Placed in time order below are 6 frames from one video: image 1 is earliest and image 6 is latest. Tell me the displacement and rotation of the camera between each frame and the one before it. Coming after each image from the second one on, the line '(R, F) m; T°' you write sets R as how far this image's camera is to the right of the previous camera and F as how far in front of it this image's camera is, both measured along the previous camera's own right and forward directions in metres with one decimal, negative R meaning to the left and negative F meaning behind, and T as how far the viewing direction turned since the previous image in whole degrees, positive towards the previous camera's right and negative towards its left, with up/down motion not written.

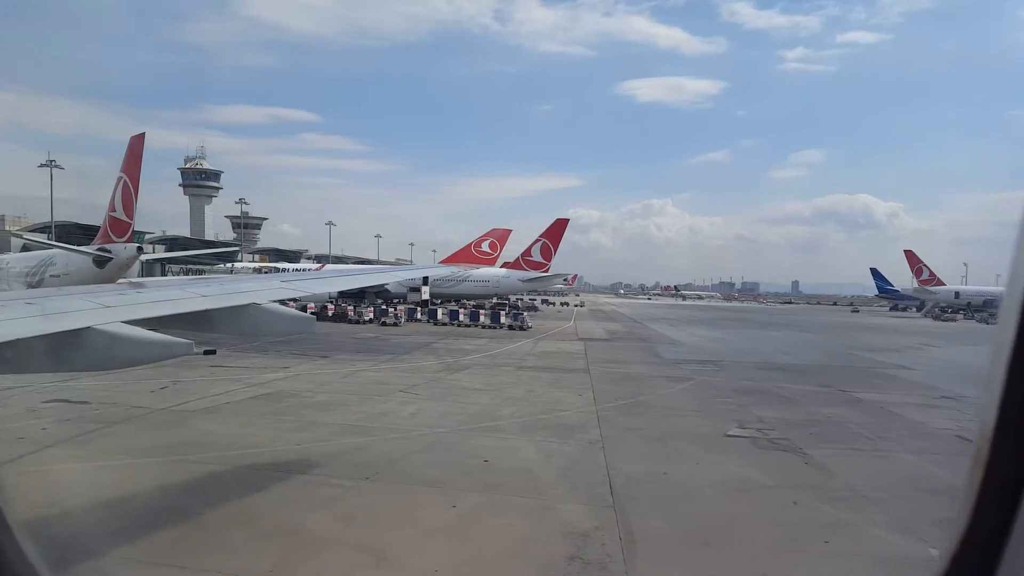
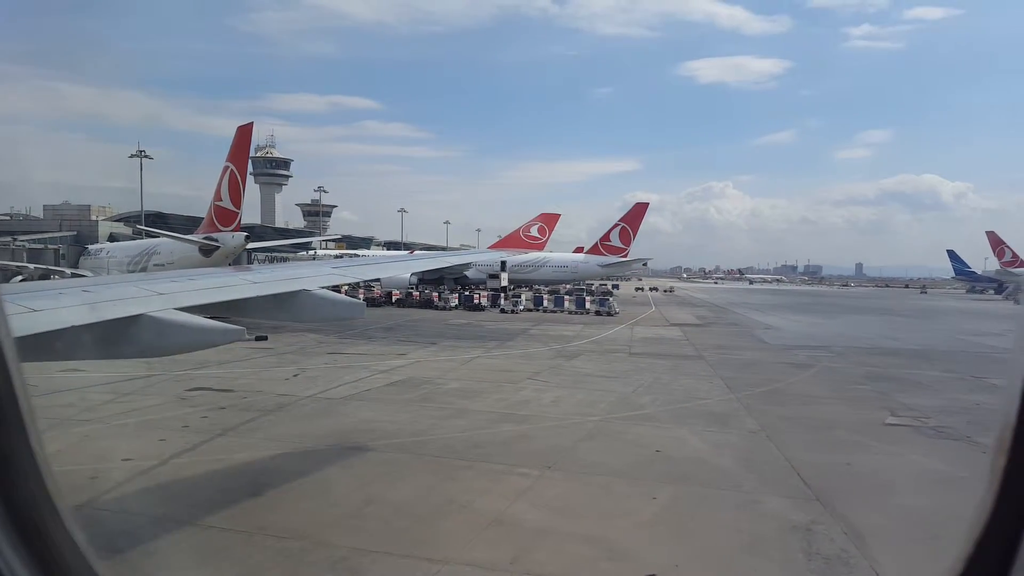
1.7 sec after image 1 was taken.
(-1.6, +0.1) m; -5°
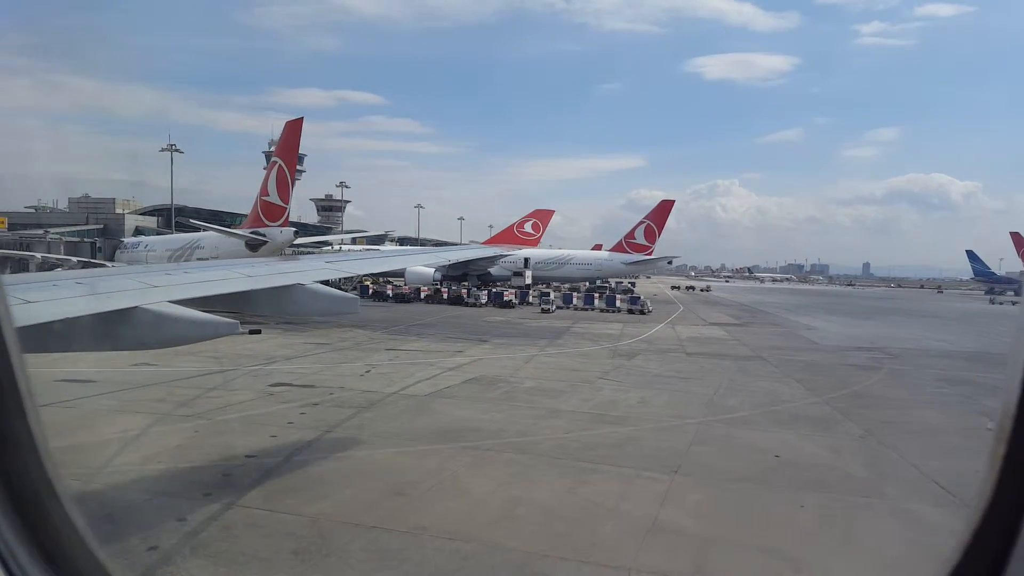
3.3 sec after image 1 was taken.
(-1.6, +0.1) m; 0°
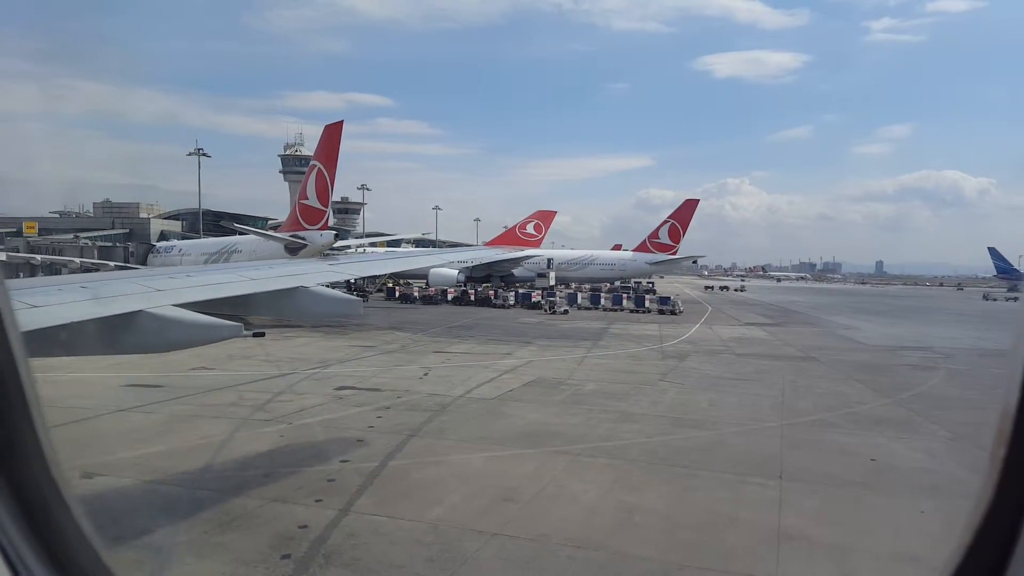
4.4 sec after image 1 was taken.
(-1.1, +0.1) m; -1°
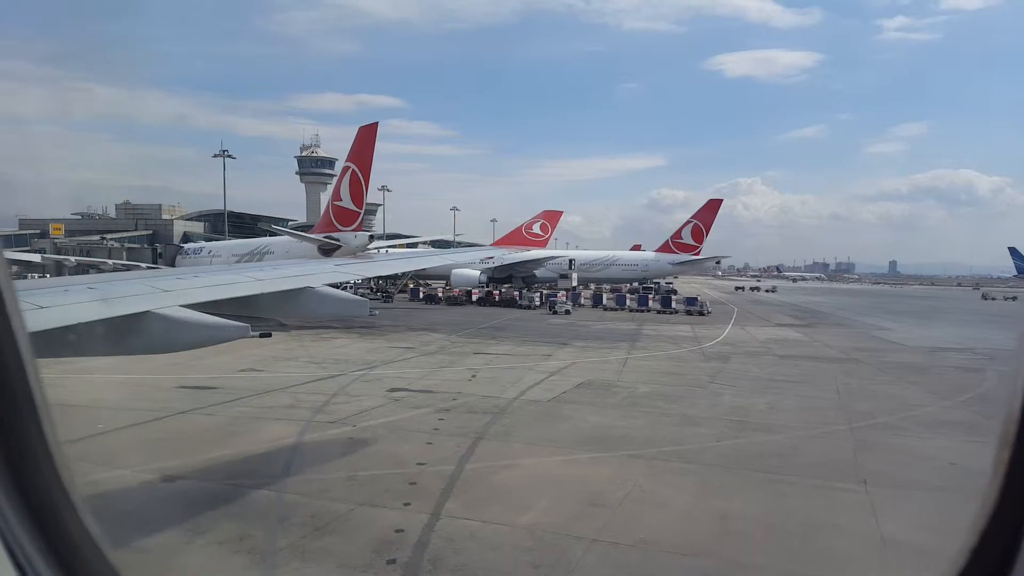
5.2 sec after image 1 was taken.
(-0.8, +0.1) m; -1°
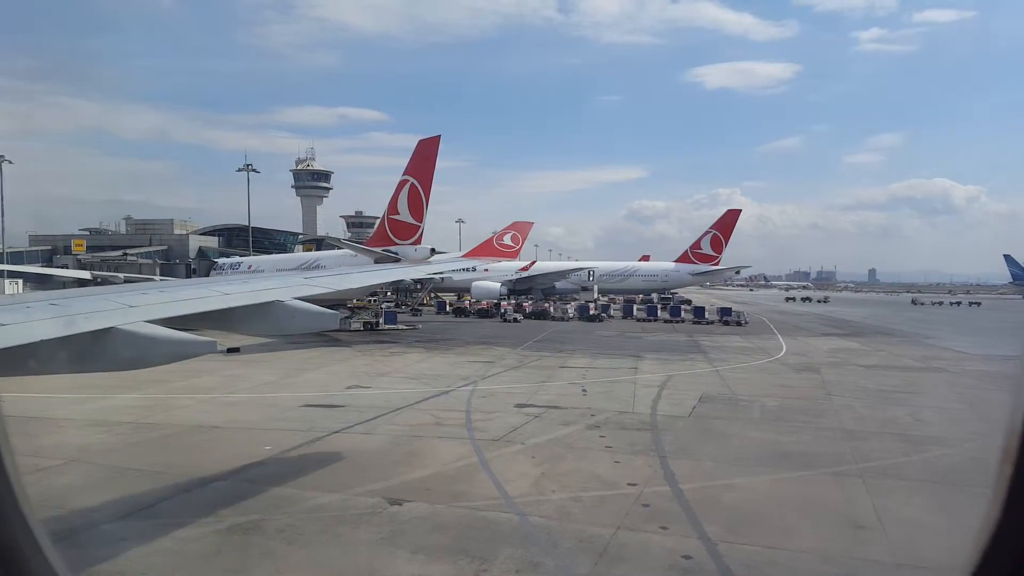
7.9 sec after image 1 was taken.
(-2.8, +0.2) m; +1°
